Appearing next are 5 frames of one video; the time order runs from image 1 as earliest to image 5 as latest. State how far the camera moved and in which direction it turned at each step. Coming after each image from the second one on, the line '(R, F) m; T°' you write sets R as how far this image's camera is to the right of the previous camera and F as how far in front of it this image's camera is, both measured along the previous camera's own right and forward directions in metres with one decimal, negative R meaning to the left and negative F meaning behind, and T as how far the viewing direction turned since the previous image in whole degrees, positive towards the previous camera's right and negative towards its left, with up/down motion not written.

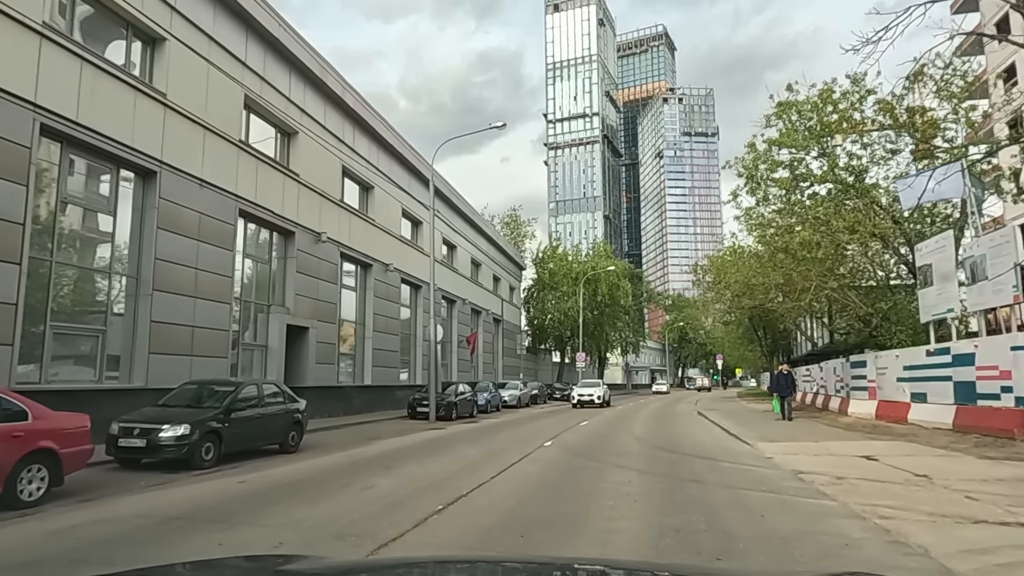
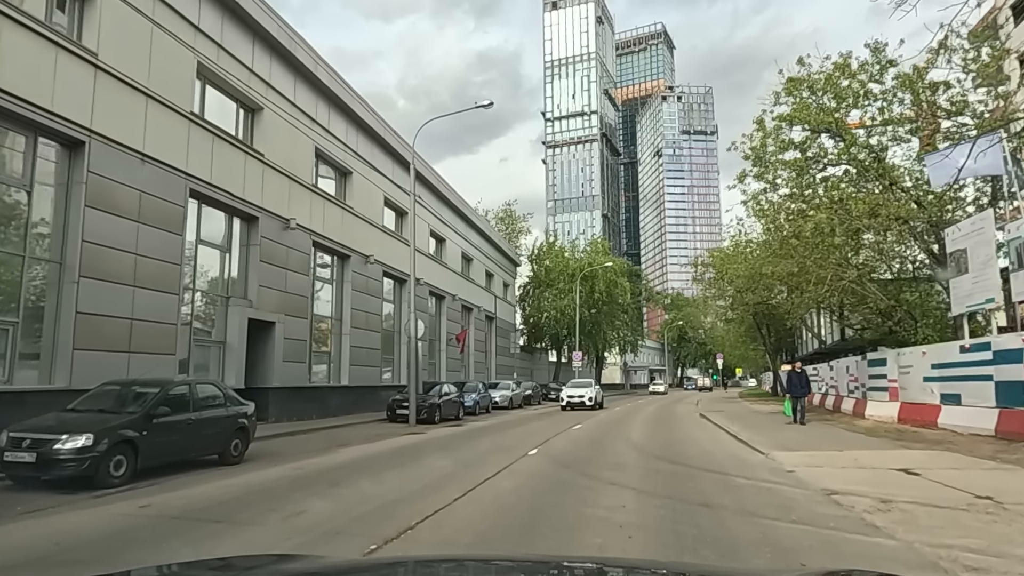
(+0.4, +2.1) m; 0°
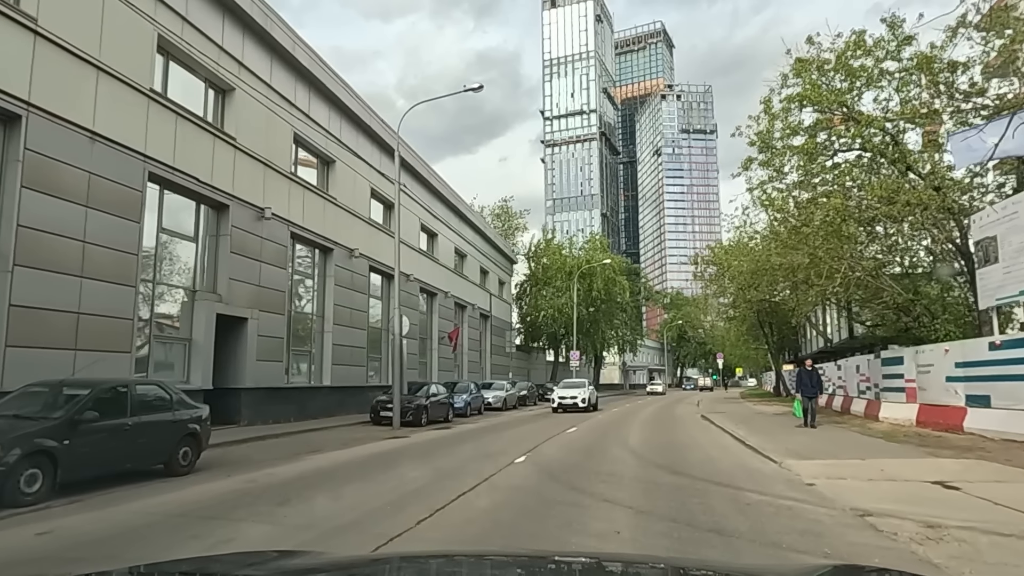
(+0.3, +1.5) m; 0°
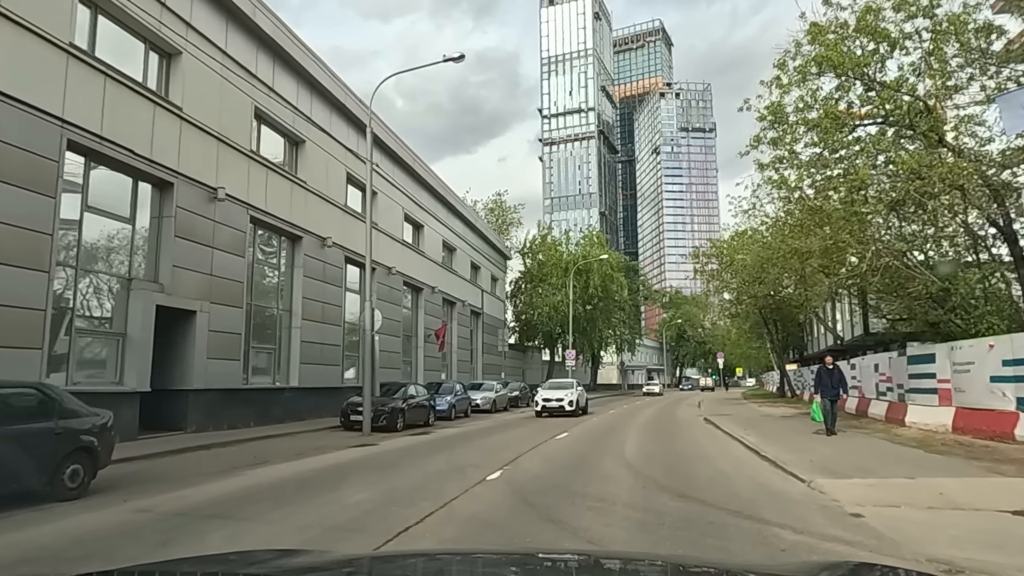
(+0.4, +2.3) m; 0°
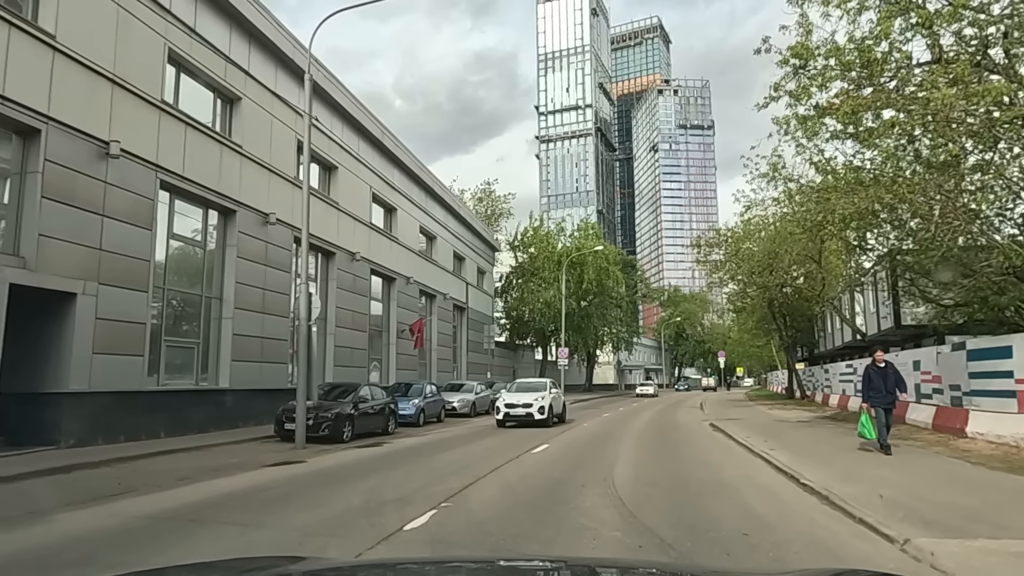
(+0.7, +3.8) m; 0°
